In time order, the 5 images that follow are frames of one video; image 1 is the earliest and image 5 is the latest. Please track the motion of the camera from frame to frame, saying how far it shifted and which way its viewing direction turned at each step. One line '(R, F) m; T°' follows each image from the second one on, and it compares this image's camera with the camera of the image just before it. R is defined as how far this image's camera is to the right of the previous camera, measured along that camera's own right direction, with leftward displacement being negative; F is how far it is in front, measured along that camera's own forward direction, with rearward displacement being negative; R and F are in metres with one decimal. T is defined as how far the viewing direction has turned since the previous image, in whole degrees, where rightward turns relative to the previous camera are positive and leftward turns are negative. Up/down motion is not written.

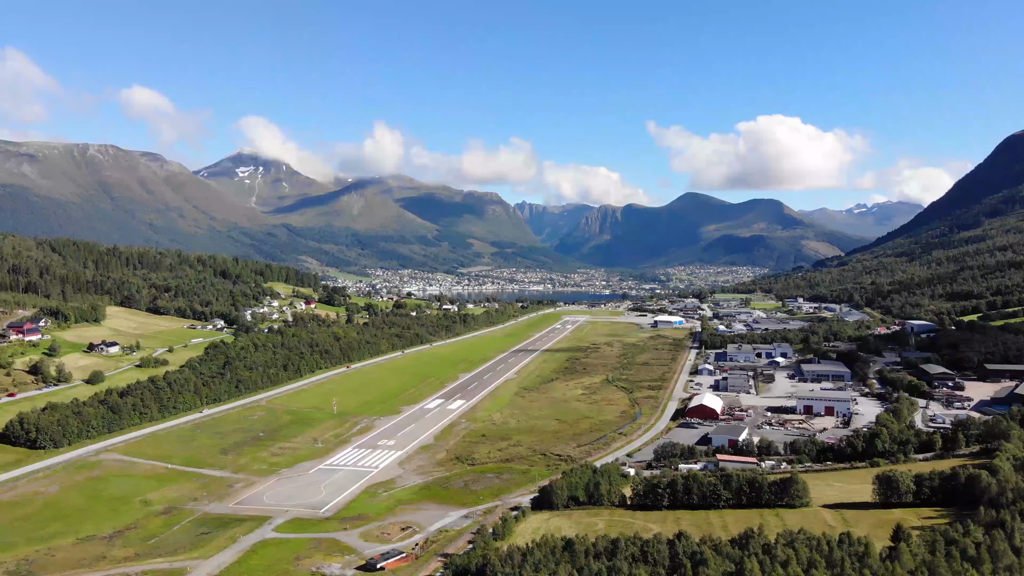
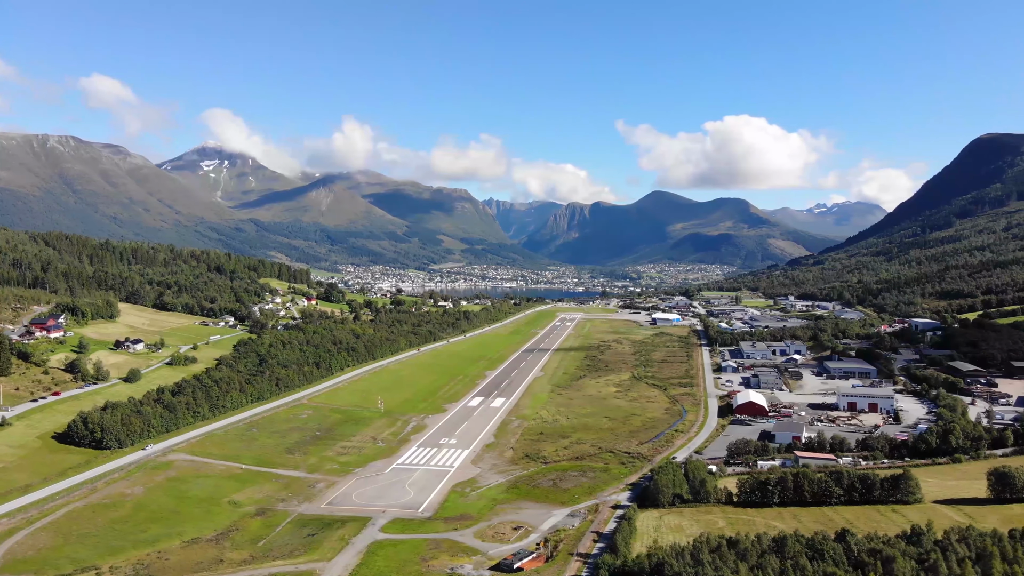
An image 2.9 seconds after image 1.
(-6.1, +0.5) m; +1°
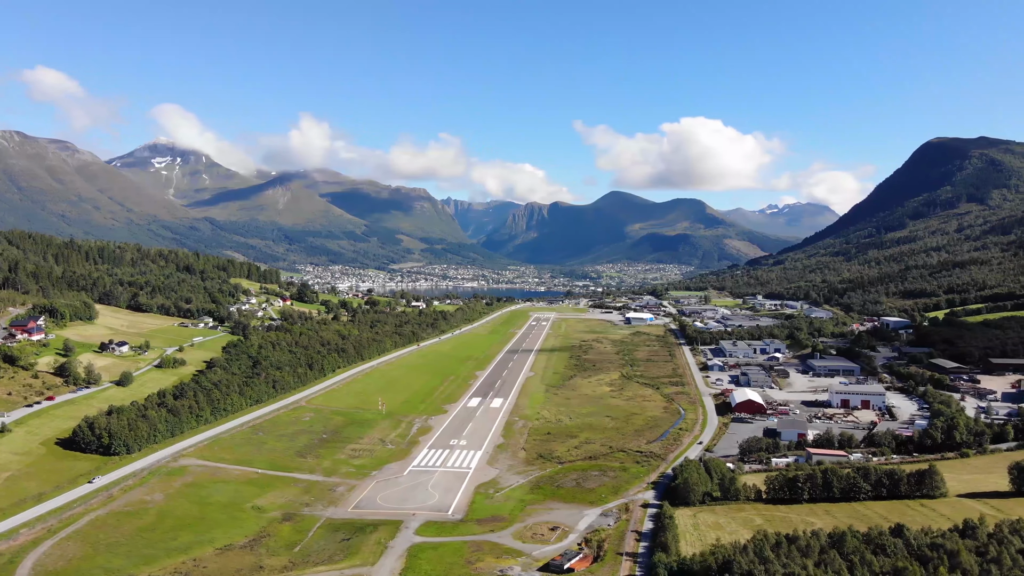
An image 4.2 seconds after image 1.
(-3.2, +0.1) m; +3°
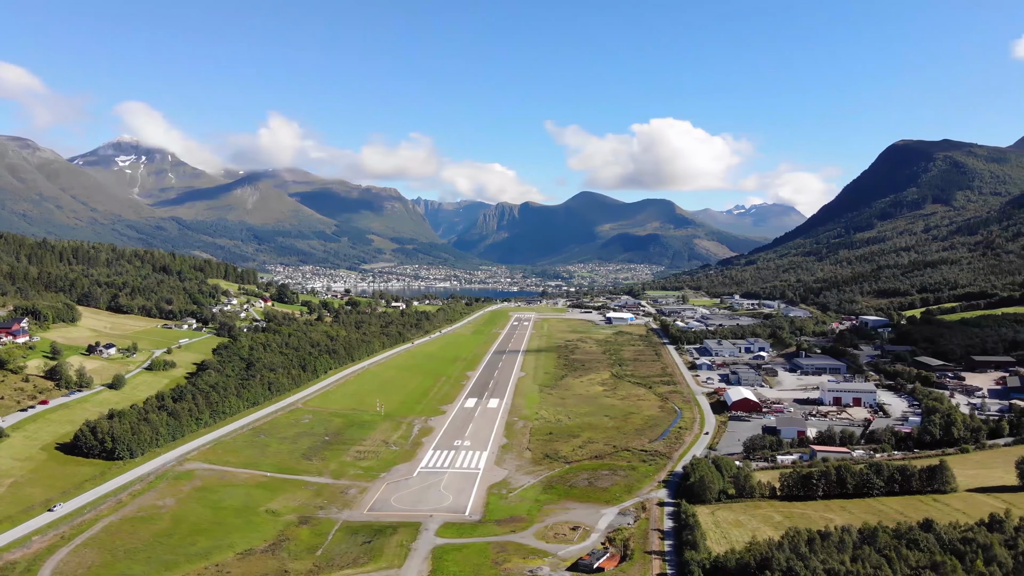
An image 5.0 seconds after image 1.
(-2.0, 0.0) m; +2°
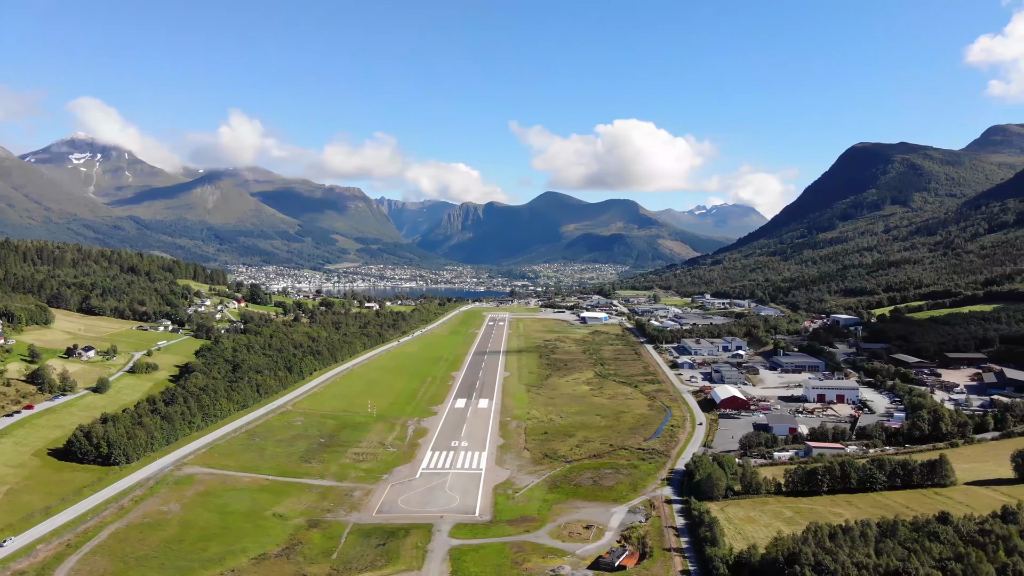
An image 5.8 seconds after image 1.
(-2.0, 0.0) m; +3°
